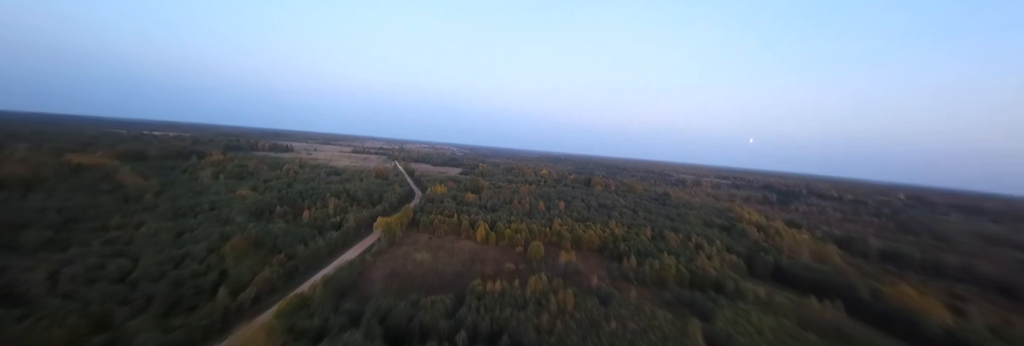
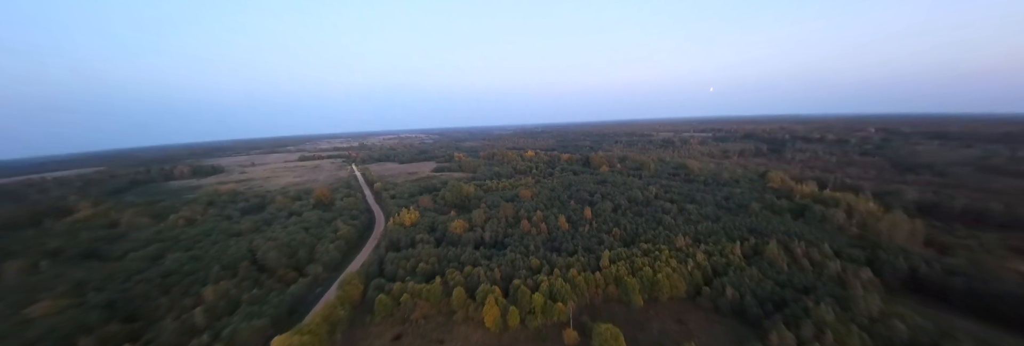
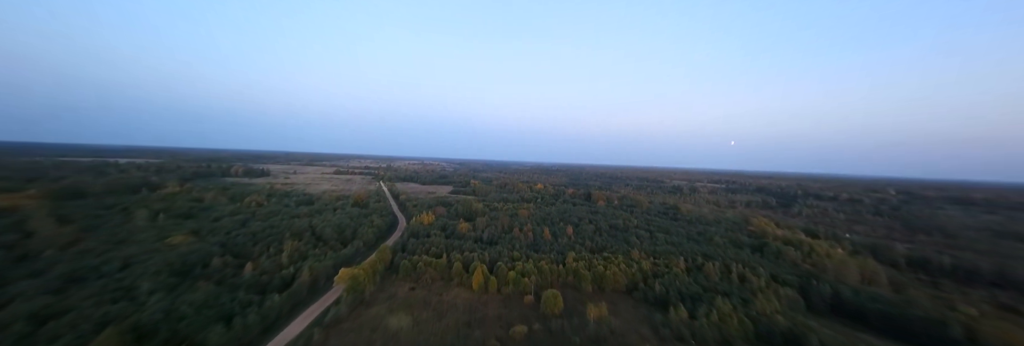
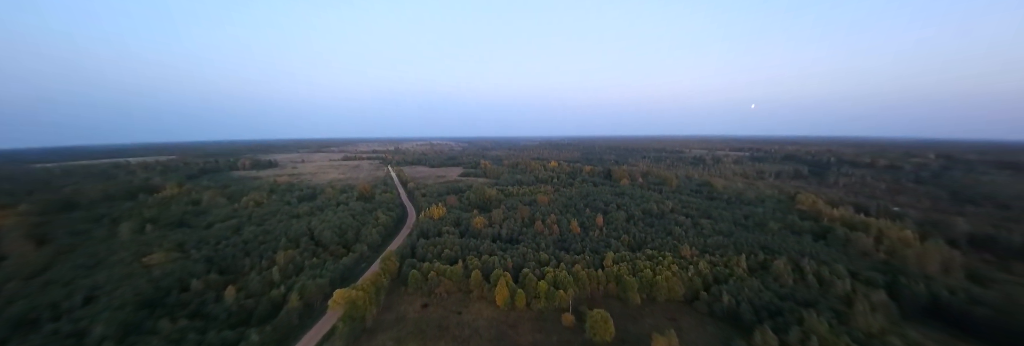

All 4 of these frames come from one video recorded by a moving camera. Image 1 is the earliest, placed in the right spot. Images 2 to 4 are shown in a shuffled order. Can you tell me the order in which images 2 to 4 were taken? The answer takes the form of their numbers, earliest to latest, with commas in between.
3, 4, 2
